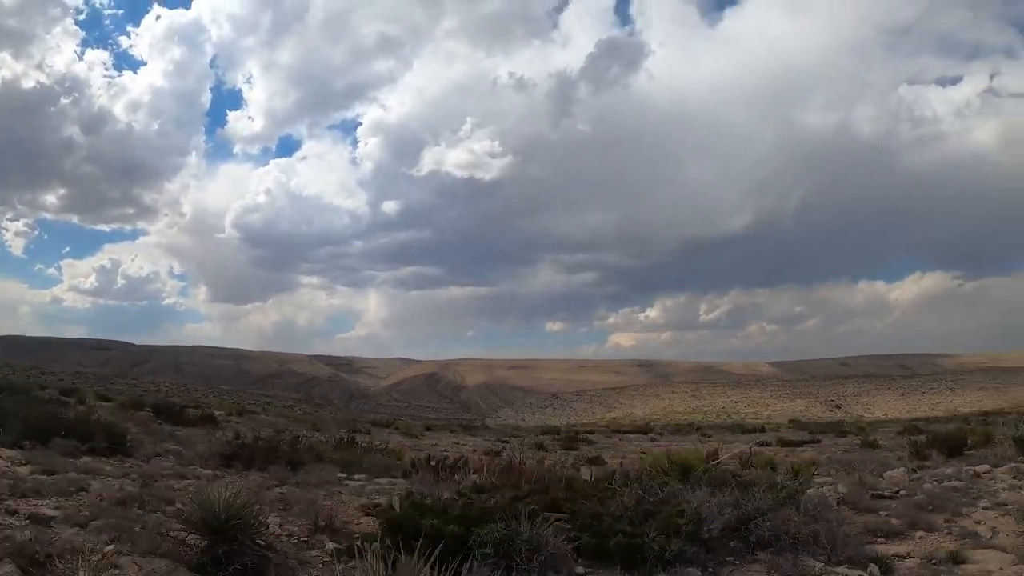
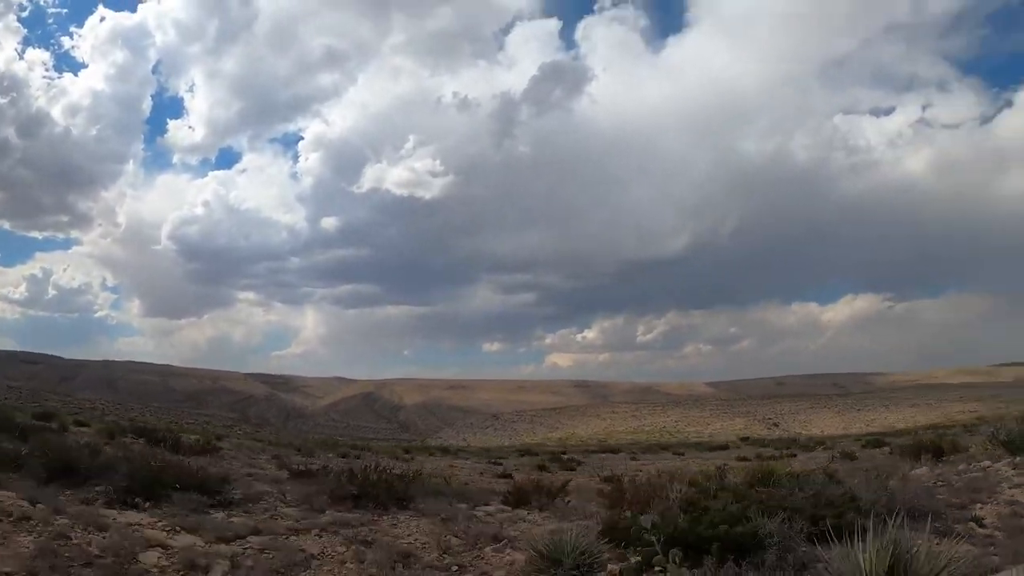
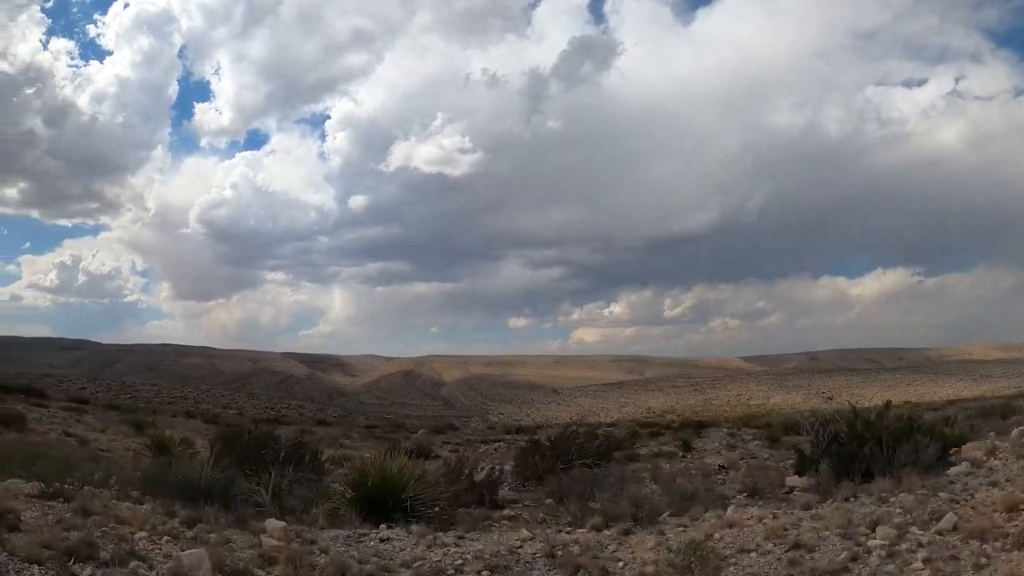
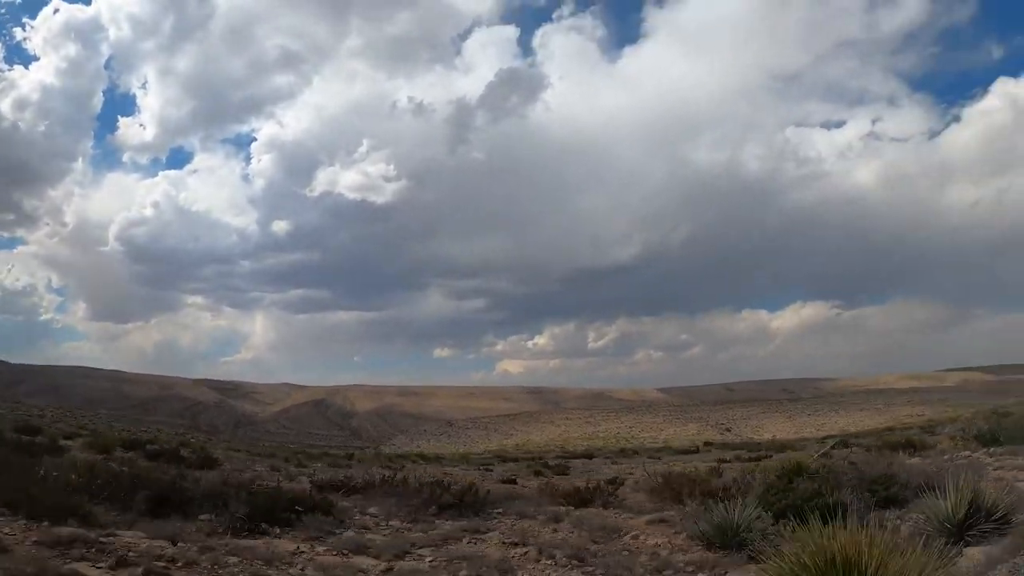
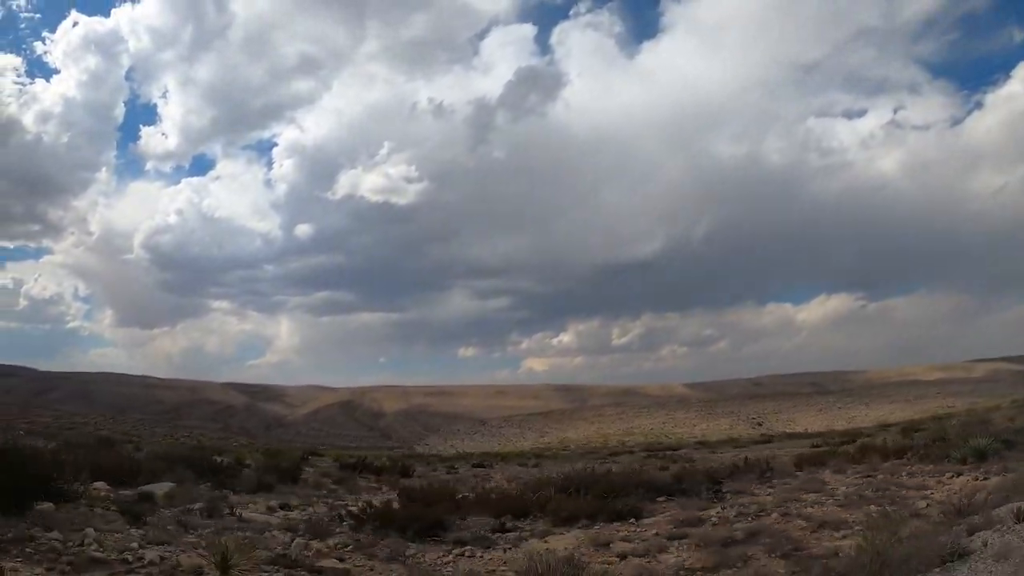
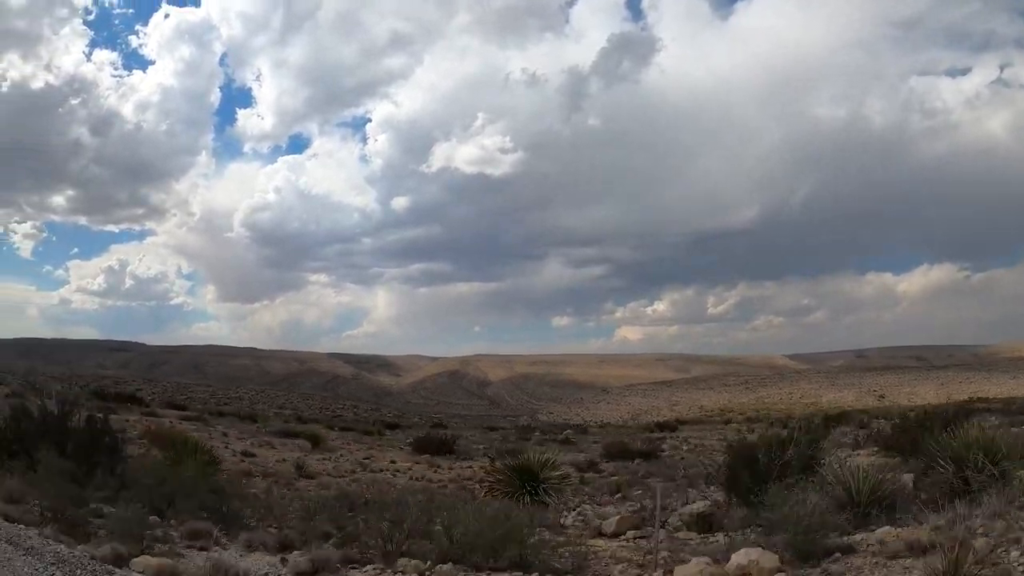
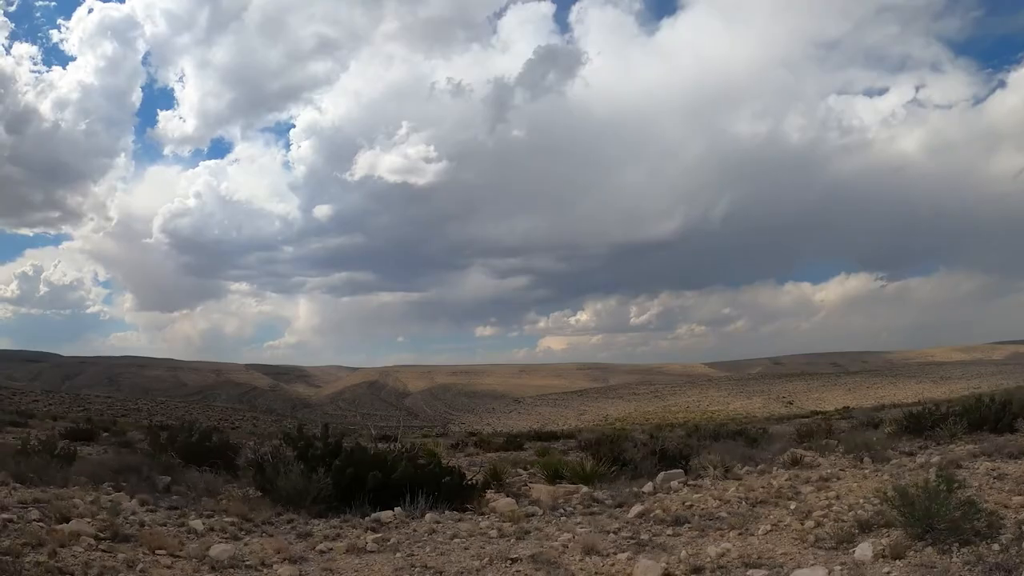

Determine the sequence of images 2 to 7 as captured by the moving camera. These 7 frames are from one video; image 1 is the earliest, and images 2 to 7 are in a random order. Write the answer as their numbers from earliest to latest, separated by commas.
2, 4, 5, 7, 3, 6
